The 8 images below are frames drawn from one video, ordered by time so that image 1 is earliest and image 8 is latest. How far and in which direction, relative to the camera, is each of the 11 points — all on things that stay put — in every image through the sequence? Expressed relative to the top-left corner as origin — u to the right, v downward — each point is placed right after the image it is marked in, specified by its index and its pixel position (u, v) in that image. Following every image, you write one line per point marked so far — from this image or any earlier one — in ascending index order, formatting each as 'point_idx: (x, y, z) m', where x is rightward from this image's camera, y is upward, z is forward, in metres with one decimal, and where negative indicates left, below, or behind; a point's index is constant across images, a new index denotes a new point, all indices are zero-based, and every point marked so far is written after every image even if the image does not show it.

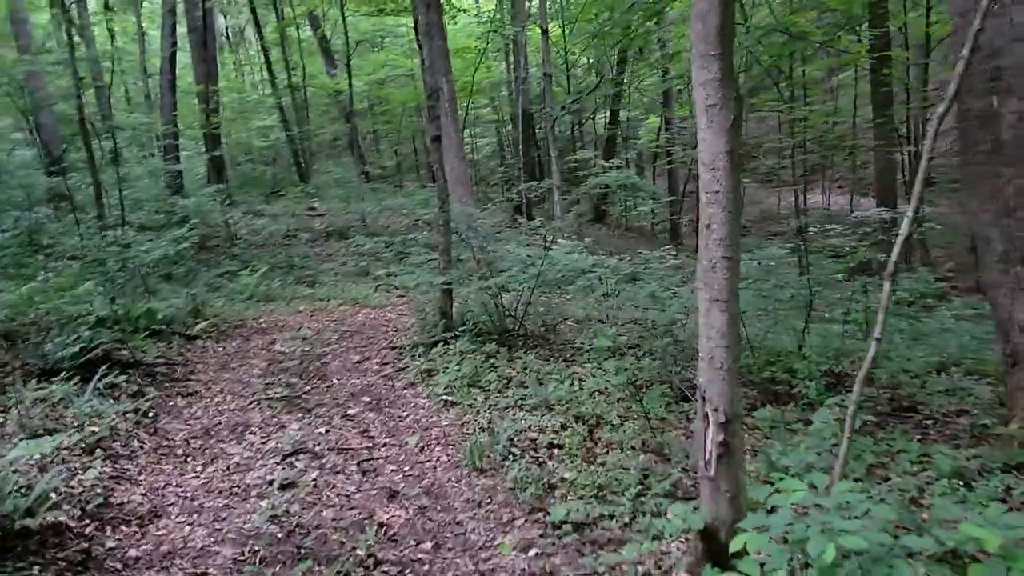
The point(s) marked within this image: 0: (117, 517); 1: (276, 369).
0: (-2.5, -1.4, +4.9) m
1: (-2.9, -1.0, +9.6) m
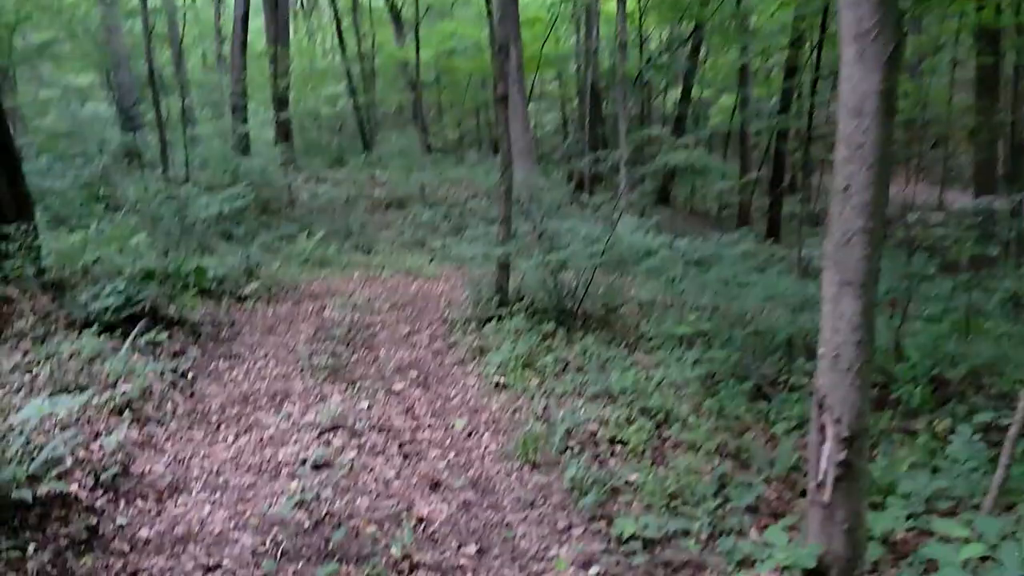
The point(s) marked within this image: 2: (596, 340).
0: (-2.1, -1.1, +4.5) m
1: (-2.2, -0.6, +9.2) m
2: (+1.0, -0.6, +9.2) m
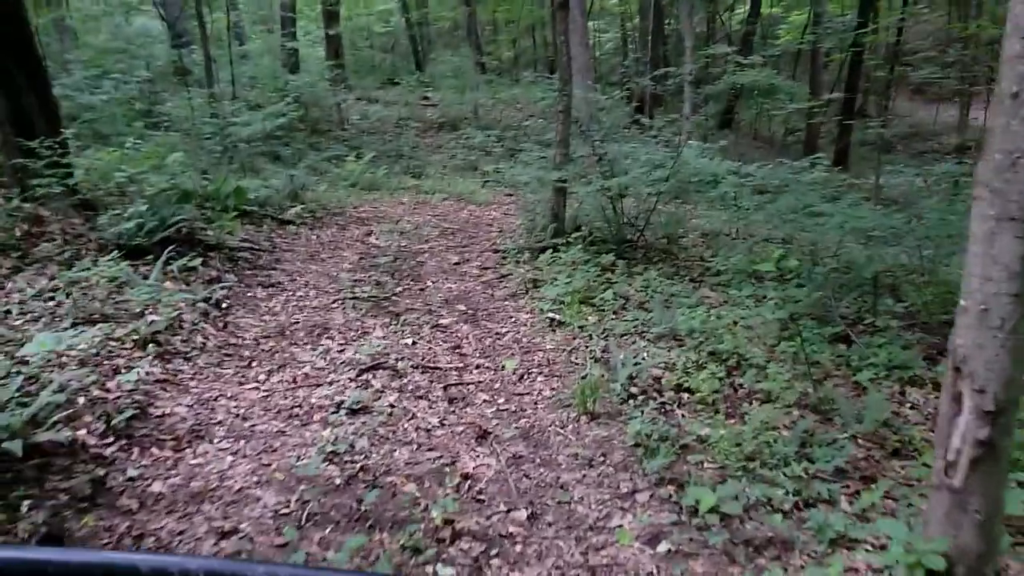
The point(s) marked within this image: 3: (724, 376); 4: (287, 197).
0: (-1.9, -0.8, +4.1) m
1: (-1.6, +0.3, +8.7) m
2: (+1.6, +0.2, +8.5) m
3: (+1.5, -0.6, +5.6) m
4: (-3.3, +1.3, +11.7) m
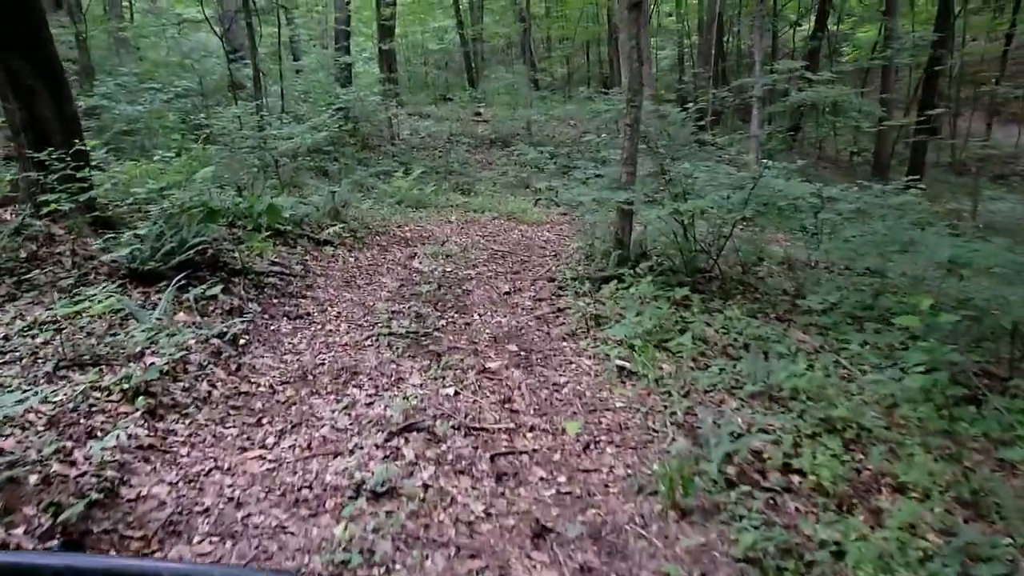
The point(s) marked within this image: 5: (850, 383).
0: (-1.6, -1.0, +3.1) m
1: (-1.0, -0.1, +7.7) m
2: (+2.1, -0.2, +7.4) m
3: (+1.9, -0.9, +4.5) m
4: (-2.5, +1.0, +10.8) m
5: (+2.4, -0.7, +5.5) m
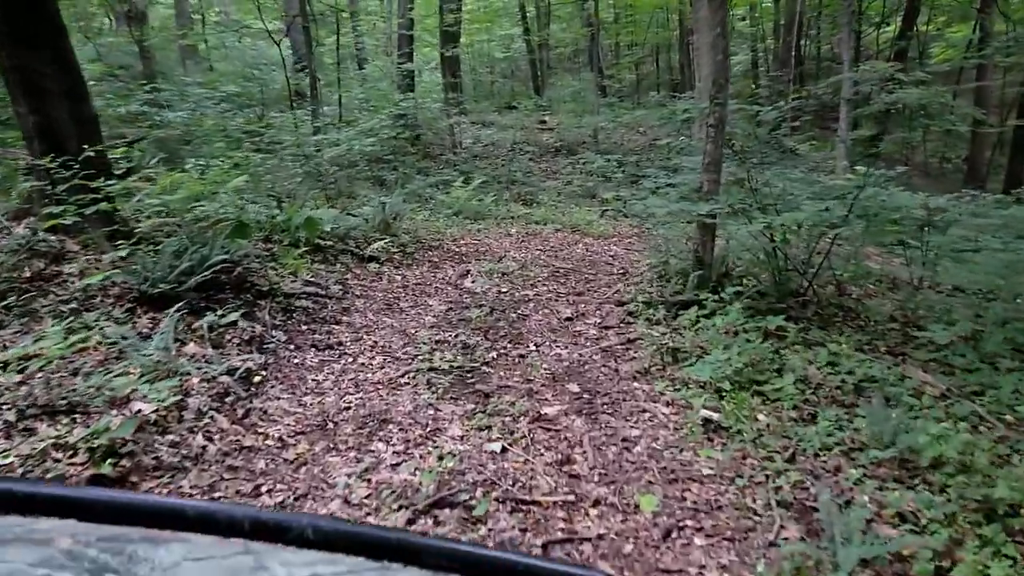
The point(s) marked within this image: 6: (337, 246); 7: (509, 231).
0: (-1.4, -1.1, +2.3) m
1: (-0.5, -0.3, +6.8) m
2: (+2.6, -0.4, +6.2) m
3: (+2.1, -1.1, +3.3) m
4: (-1.7, +0.7, +10.1) m
5: (+2.7, -0.9, +4.3) m
6: (-1.8, +0.4, +8.3) m
7: (0.0, +0.9, +12.8) m
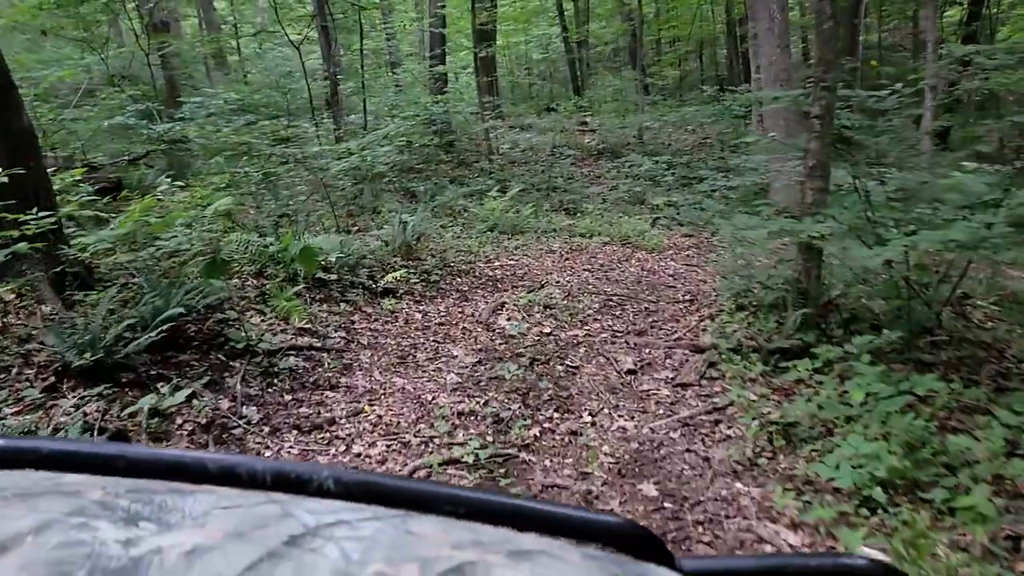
0: (-1.3, -1.4, +0.8) m
1: (-0.2, -0.6, +5.3) m
2: (+2.9, -0.7, +4.5) m
3: (+2.3, -1.4, +1.7) m
4: (-1.3, +0.4, +8.6) m
5: (+2.9, -1.1, +2.6) m
6: (-1.5, +0.1, +6.9) m
7: (+0.6, +0.6, +11.2) m
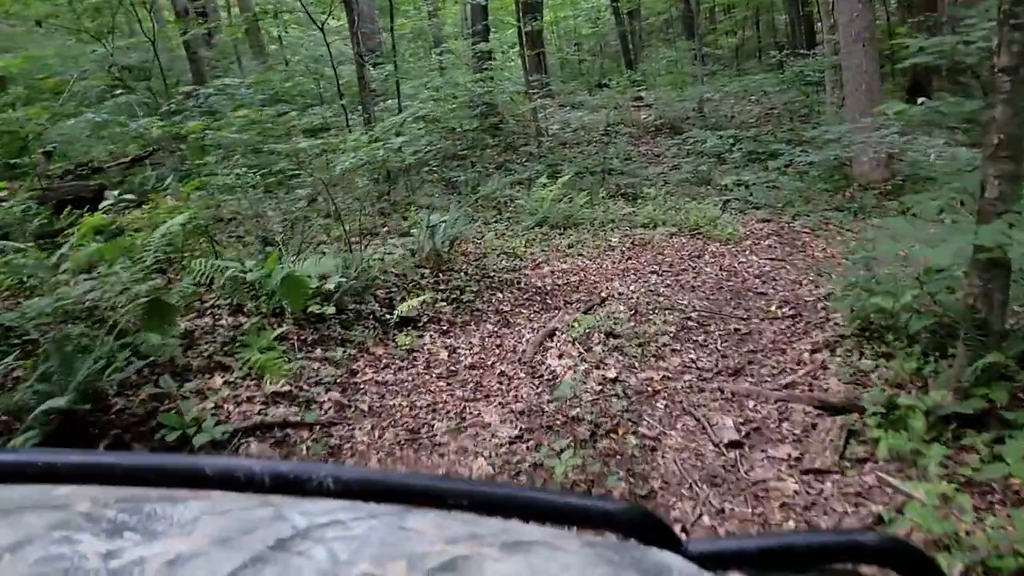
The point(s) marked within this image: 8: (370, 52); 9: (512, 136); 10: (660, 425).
0: (-1.4, -1.8, -0.6) m
1: (+0.1, -0.8, +3.8) m
2: (+3.1, -0.9, +2.8) m
3: (+2.3, -1.6, 0.0) m
4: (-0.8, +0.2, +7.1) m
5: (+3.0, -1.3, +0.9) m
6: (-1.1, -0.2, +5.4) m
7: (+1.2, +0.5, +9.6) m
8: (-3.3, +4.9, +16.3) m
9: (-0.1, +2.8, +14.5) m
10: (+0.8, -0.7, +4.1) m
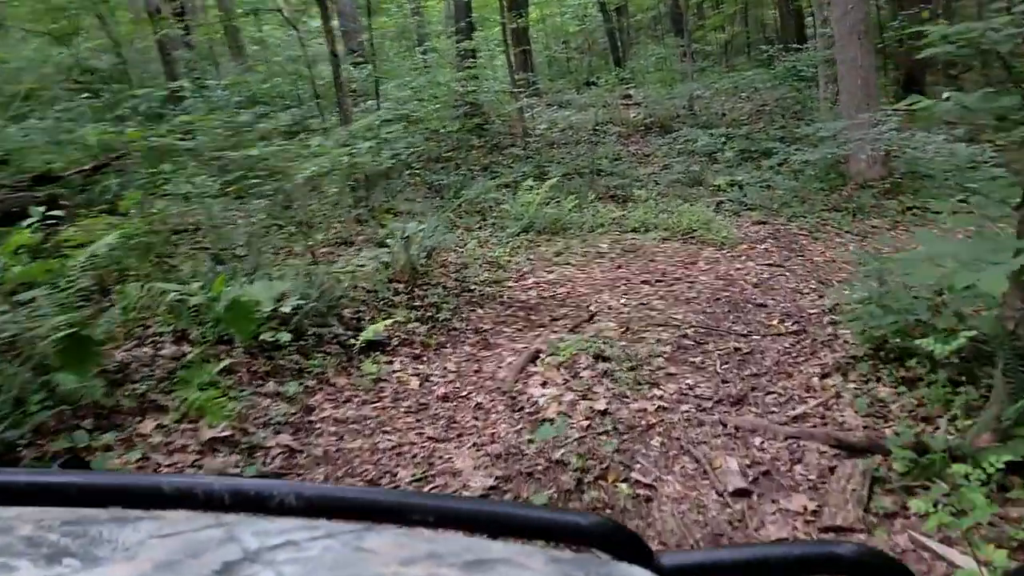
0: (-1.4, -1.9, -1.2) m
1: (0.0, -0.9, +3.2) m
2: (+3.0, -1.0, +2.3) m
3: (+2.2, -1.7, -0.5) m
4: (-1.0, +0.1, +6.6) m
5: (+2.9, -1.4, +0.4) m
6: (-1.2, -0.3, +4.8) m
7: (+1.0, +0.4, +9.1) m
8: (-3.6, +4.8, +15.8) m
9: (-0.4, +2.7, +13.9) m
10: (+0.7, -0.8, +3.6) m
